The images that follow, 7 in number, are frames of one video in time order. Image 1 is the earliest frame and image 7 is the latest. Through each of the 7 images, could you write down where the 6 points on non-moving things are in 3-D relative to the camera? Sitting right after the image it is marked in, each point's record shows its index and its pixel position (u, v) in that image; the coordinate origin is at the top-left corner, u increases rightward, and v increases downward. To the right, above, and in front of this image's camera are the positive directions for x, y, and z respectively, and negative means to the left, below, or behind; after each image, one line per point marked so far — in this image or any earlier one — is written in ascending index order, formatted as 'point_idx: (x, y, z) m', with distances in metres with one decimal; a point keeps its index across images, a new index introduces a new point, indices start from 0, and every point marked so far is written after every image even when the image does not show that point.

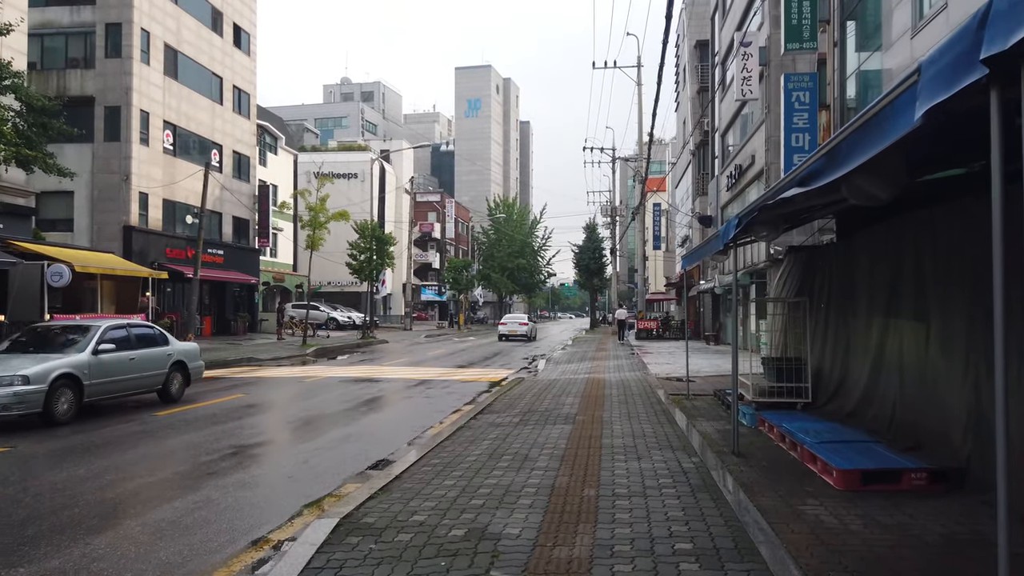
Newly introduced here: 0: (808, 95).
0: (+5.3, +3.5, +13.7) m
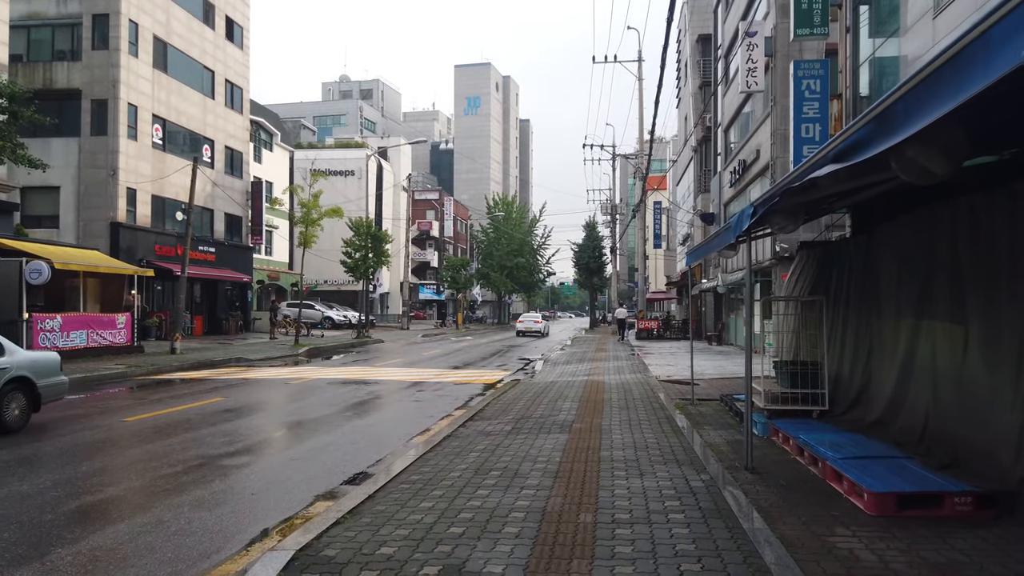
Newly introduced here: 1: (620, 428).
0: (+5.3, +3.5, +13.1) m
1: (+1.2, -1.5, +8.4) m
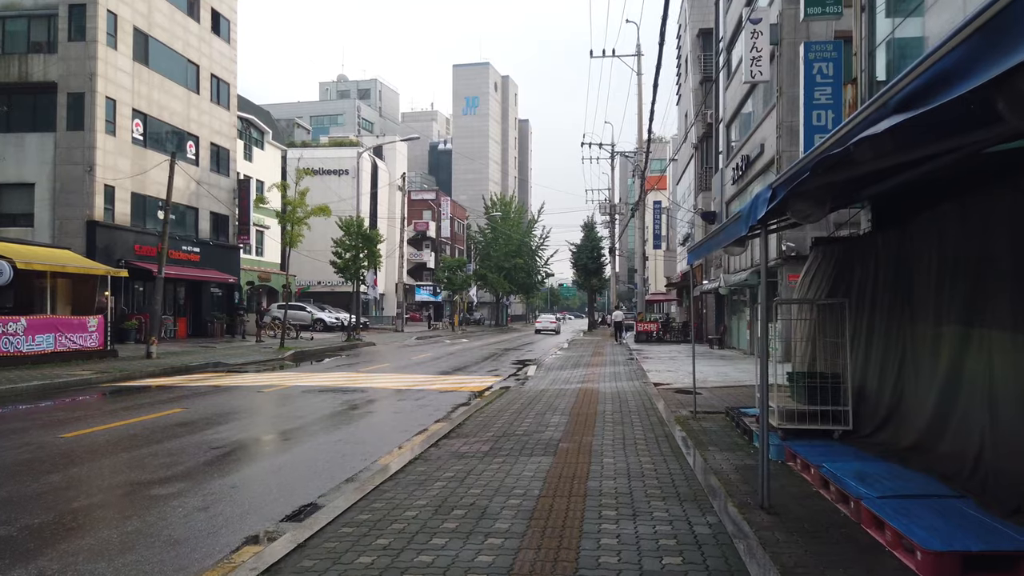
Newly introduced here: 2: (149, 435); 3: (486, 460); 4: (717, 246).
0: (+5.0, +3.5, +12.0) m
1: (+1.0, -1.6, +7.3) m
2: (-4.4, -1.8, +9.2) m
3: (-0.2, -1.6, +6.9) m
4: (+1.8, +0.4, +6.8) m
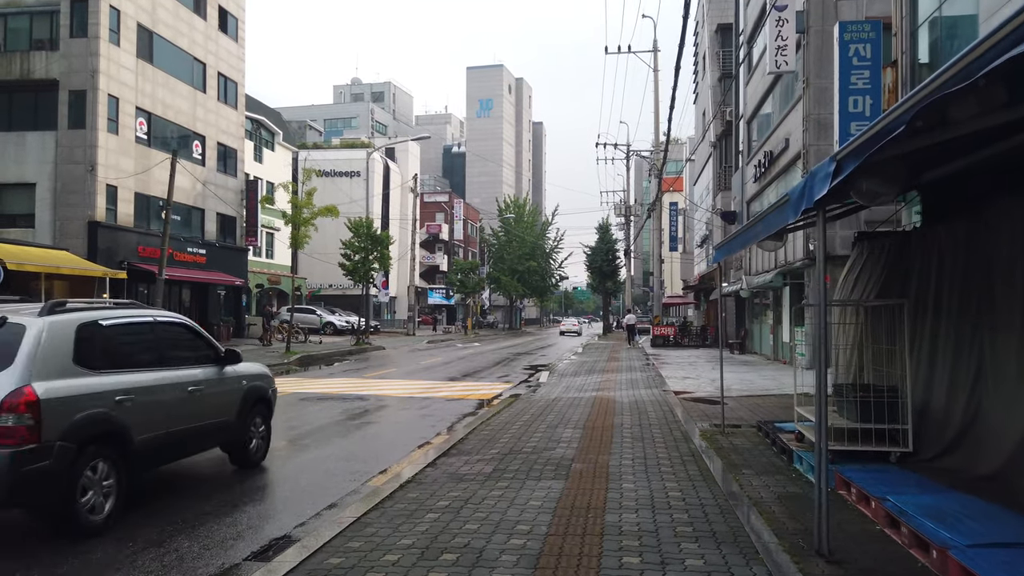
0: (+5.2, +3.5, +11.1) m
1: (+1.0, -1.6, +6.4) m
2: (-4.3, -1.8, +8.4) m
3: (-0.2, -1.6, +6.1) m
4: (+1.8, +0.4, +5.9) m
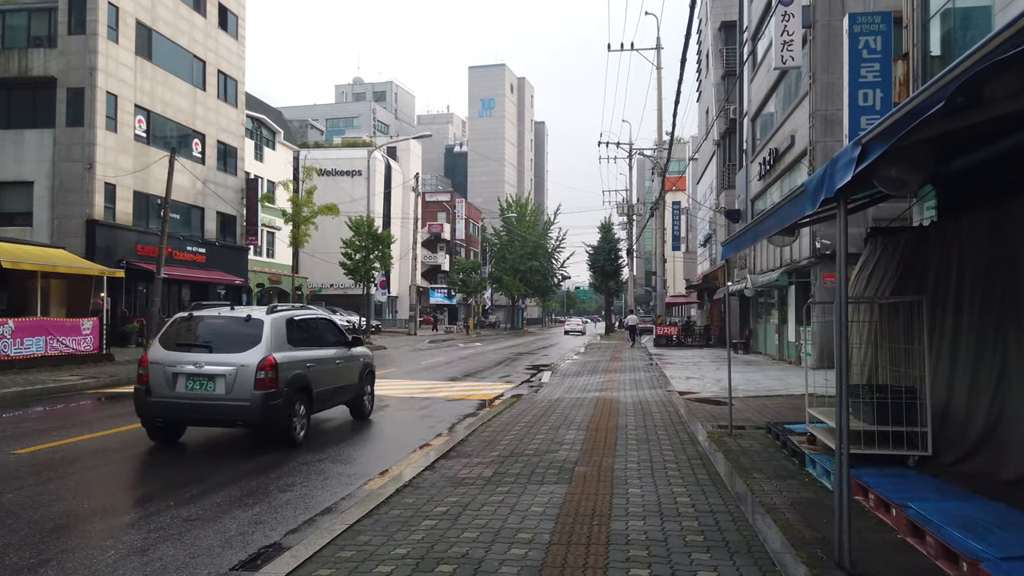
0: (+5.2, +3.5, +10.8) m
1: (+1.0, -1.5, +6.2) m
2: (-4.3, -1.7, +8.2) m
3: (-0.2, -1.5, +5.8) m
4: (+1.9, +0.4, +5.6) m
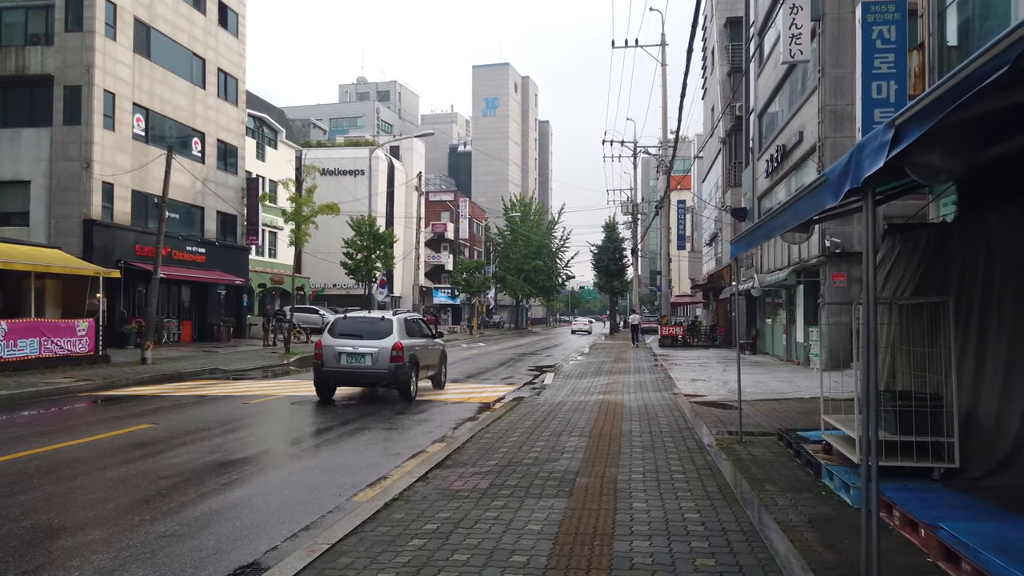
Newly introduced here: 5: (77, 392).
0: (+5.2, +3.5, +10.4) m
1: (+1.0, -1.5, +5.8) m
2: (-4.3, -1.8, +7.8) m
3: (-0.2, -1.5, +5.4) m
4: (+1.8, +0.4, +5.3) m
5: (-8.6, -2.1, +15.2) m
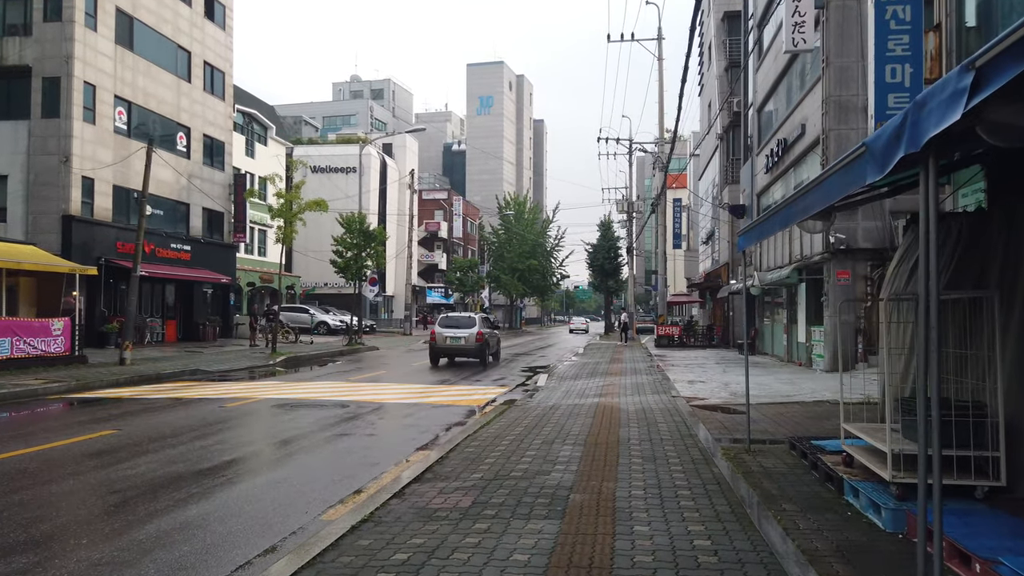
0: (+5.1, +3.5, +9.8) m
1: (+0.9, -1.5, +5.2) m
2: (-4.4, -1.7, +7.2) m
3: (-0.3, -1.5, +4.8) m
4: (+1.7, +0.4, +4.6) m
5: (-8.8, -2.0, +14.5) m
